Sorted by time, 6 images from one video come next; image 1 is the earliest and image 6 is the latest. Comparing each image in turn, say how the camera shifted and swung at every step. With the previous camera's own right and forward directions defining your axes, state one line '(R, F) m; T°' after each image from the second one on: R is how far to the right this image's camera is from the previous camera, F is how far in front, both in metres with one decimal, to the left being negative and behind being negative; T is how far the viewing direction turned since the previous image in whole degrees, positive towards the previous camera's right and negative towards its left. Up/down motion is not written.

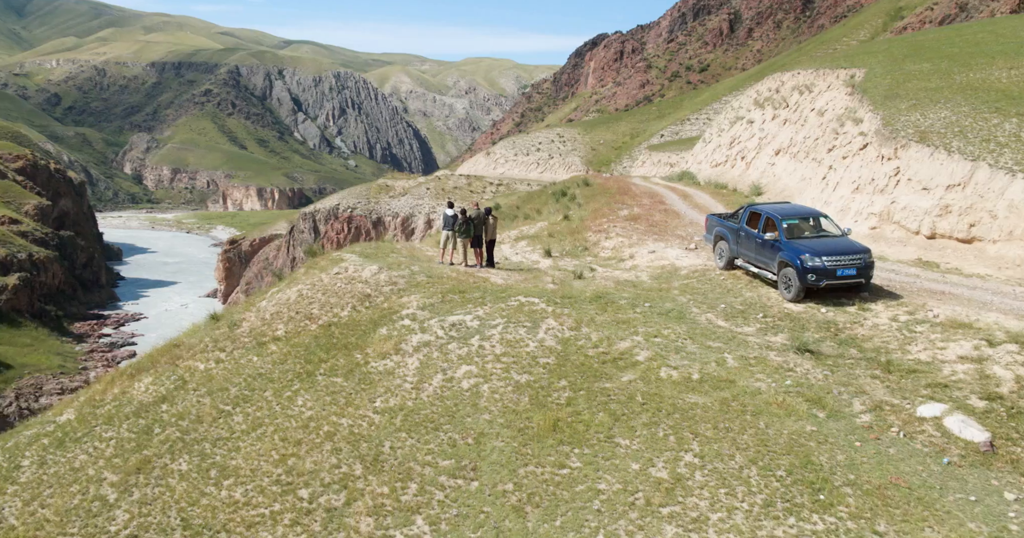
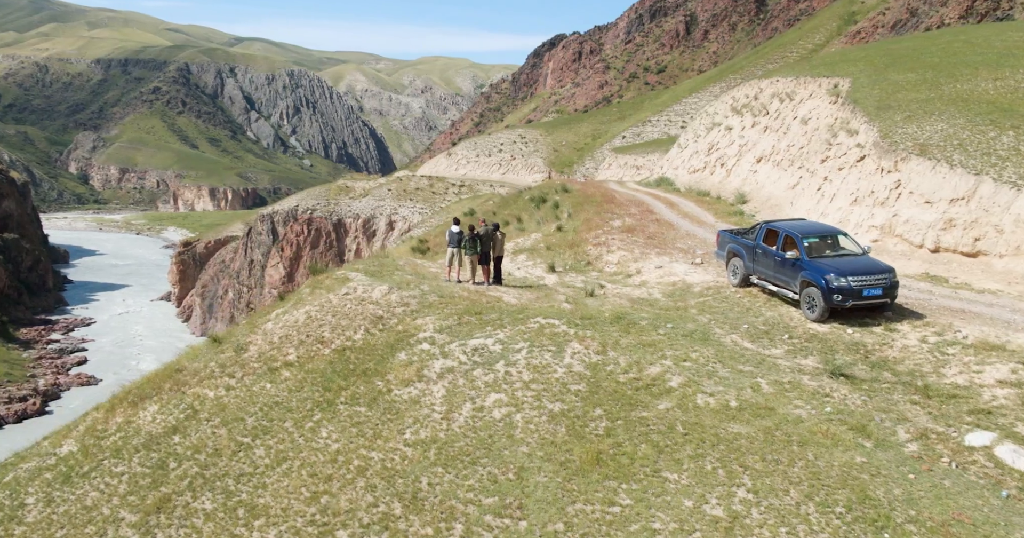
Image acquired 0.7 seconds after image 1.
(-0.8, +0.3) m; +2°
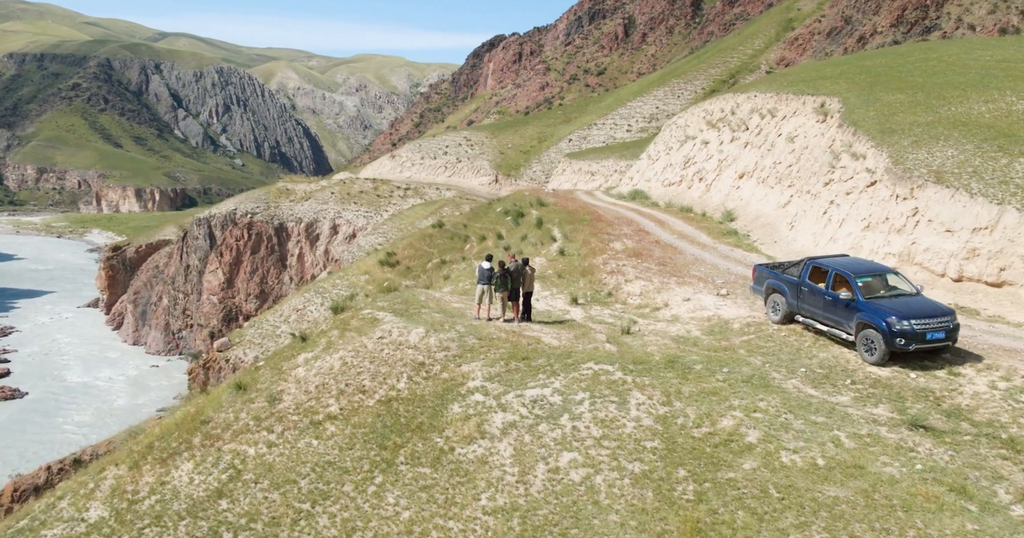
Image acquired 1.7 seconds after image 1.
(-1.5, +0.4) m; +2°
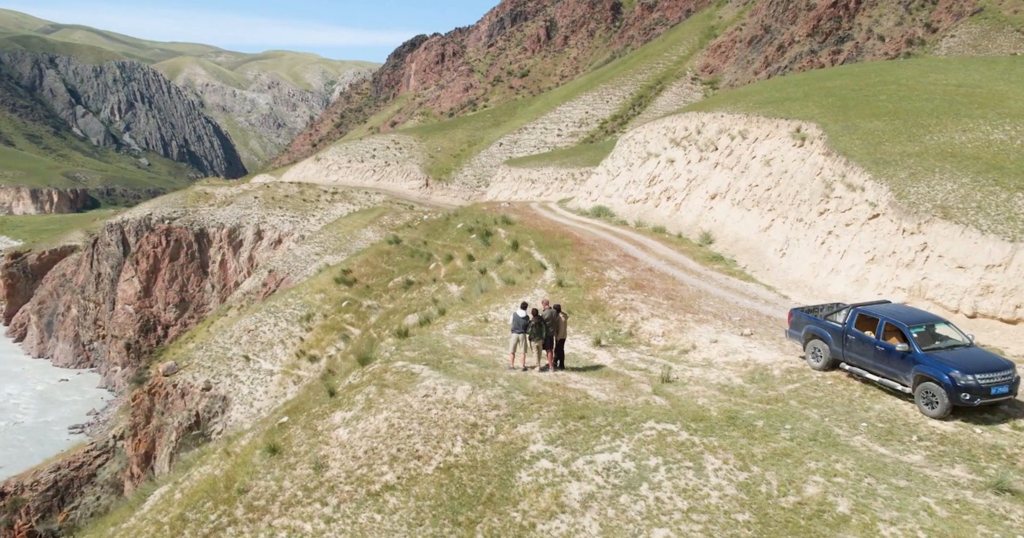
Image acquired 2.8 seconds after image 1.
(-1.8, +0.4) m; +3°
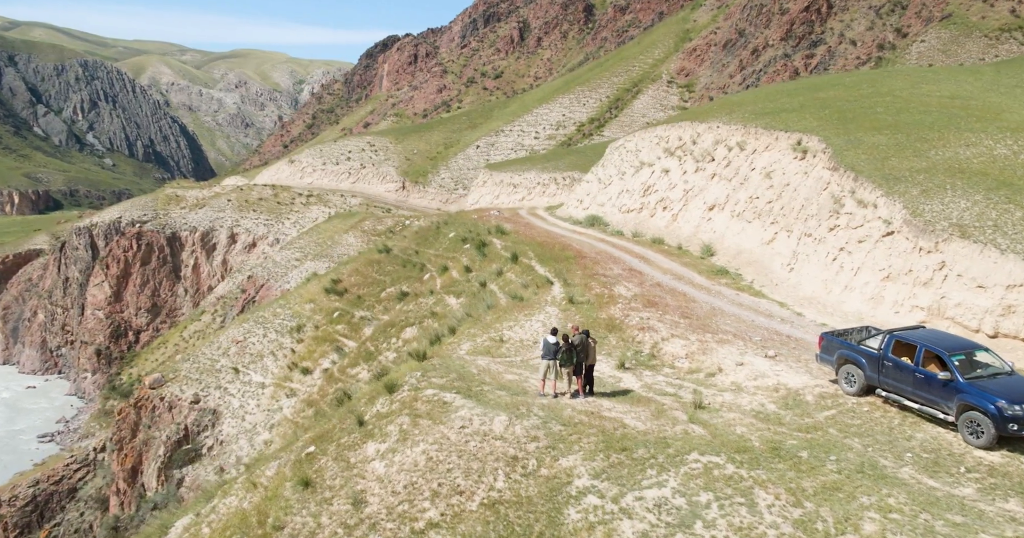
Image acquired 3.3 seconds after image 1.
(-1.0, +0.2) m; +1°
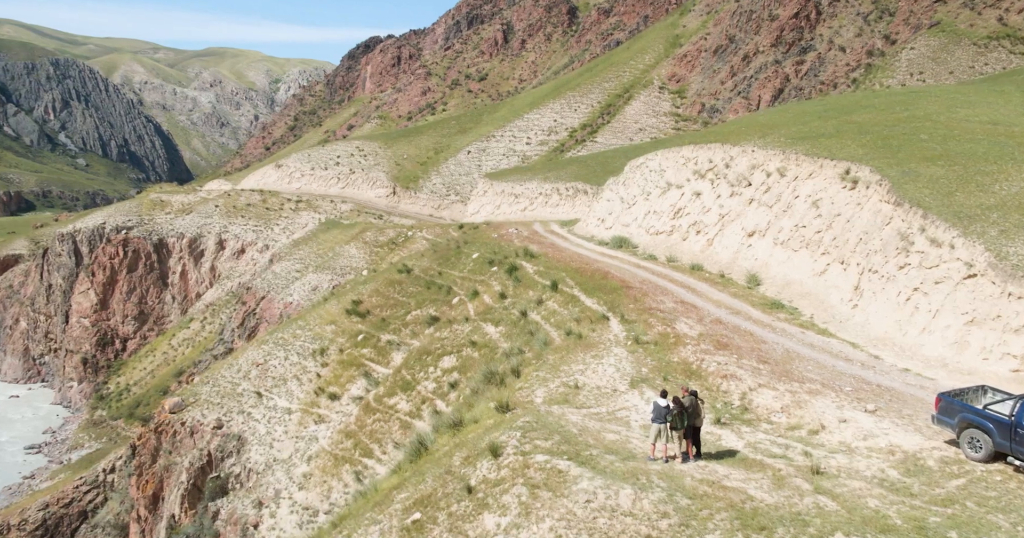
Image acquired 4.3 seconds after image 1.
(-2.1, +0.2) m; -1°
